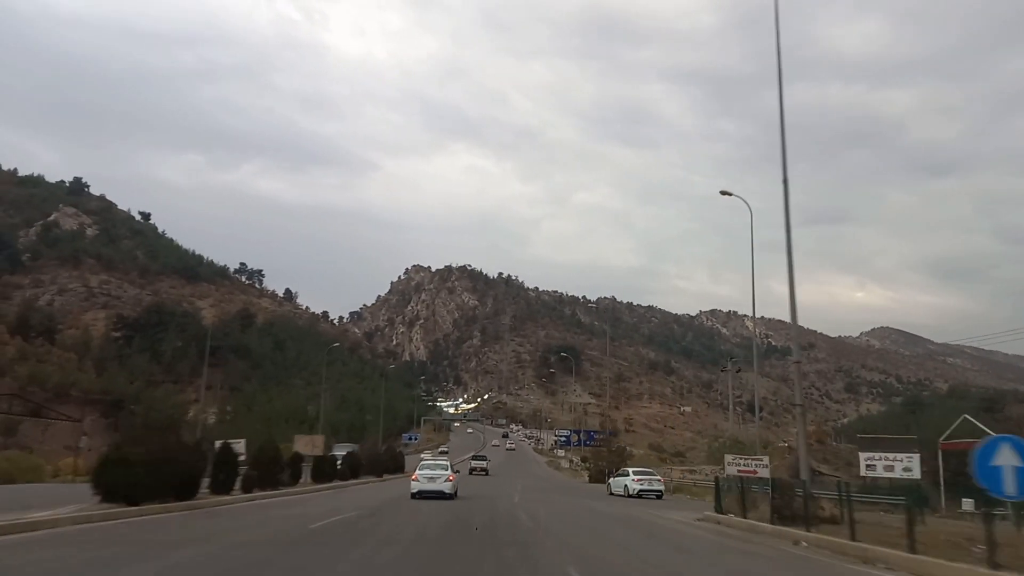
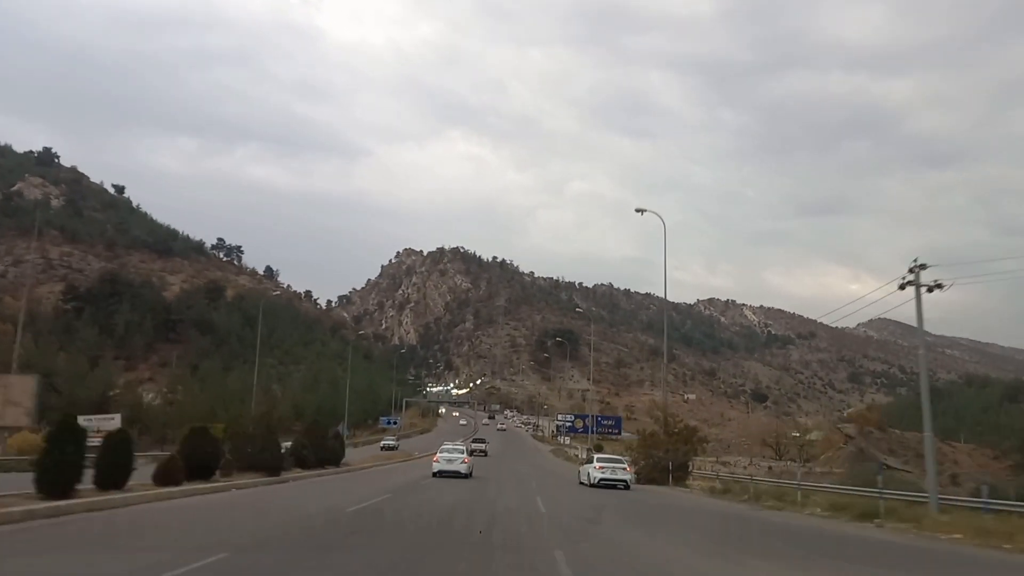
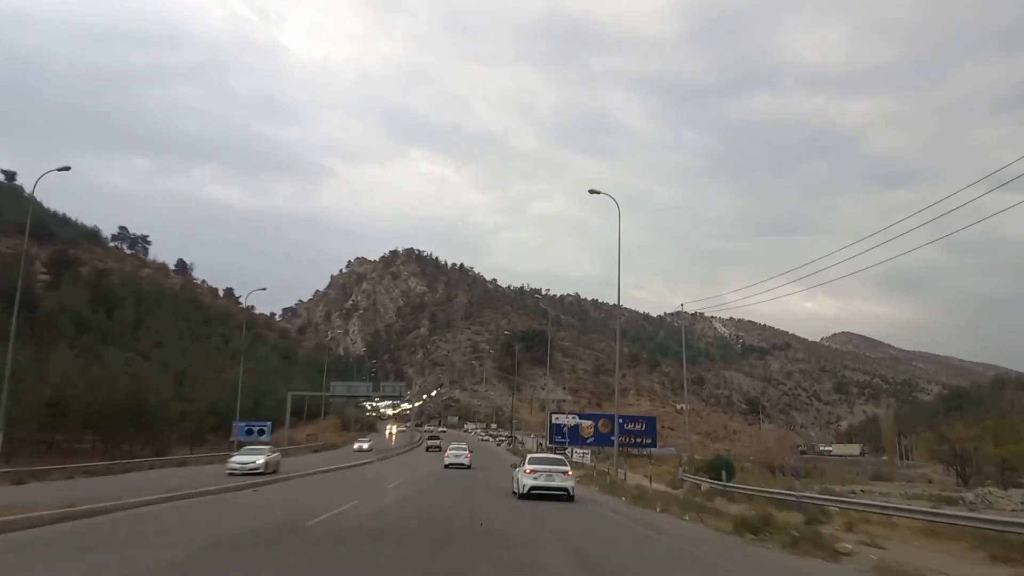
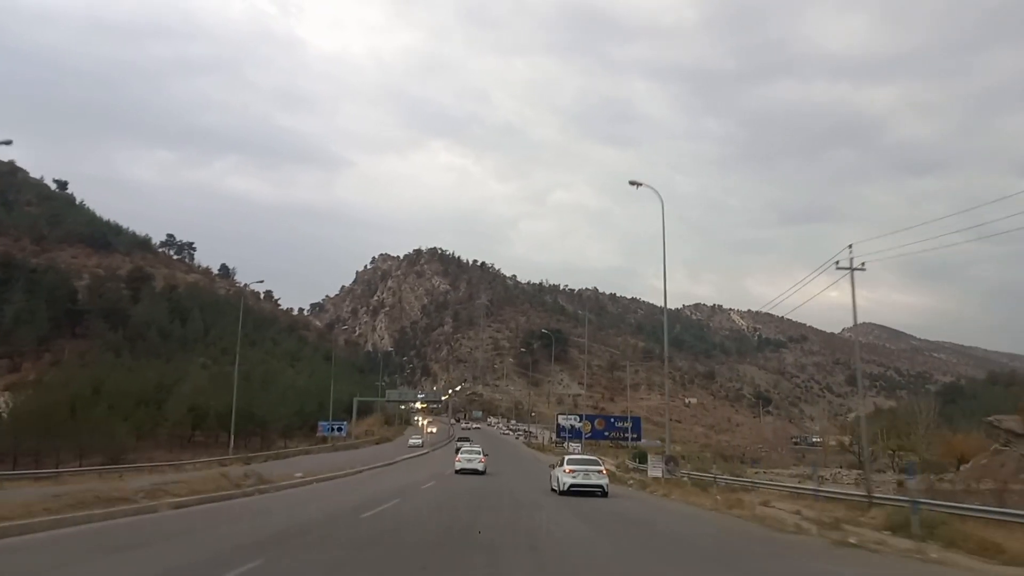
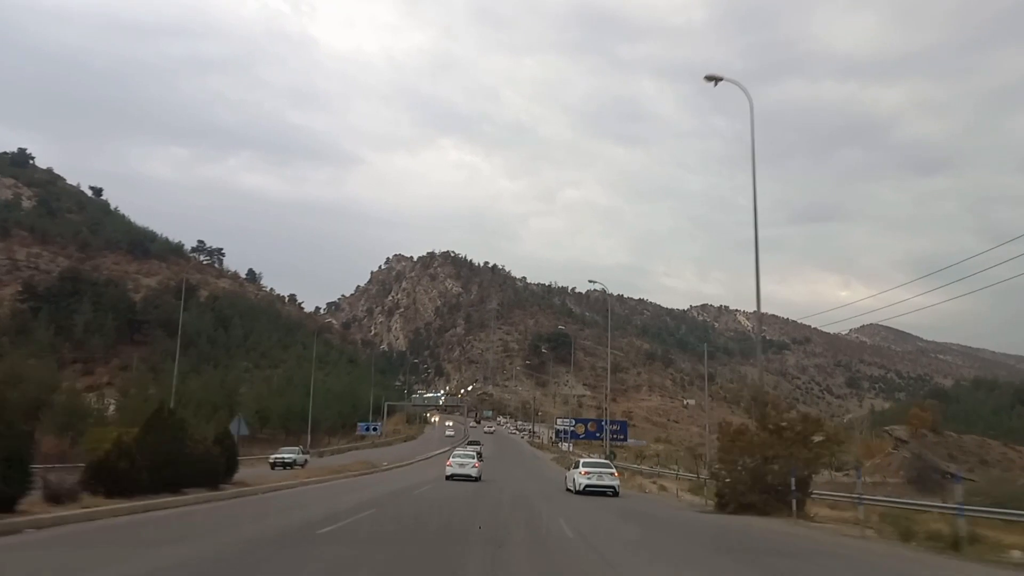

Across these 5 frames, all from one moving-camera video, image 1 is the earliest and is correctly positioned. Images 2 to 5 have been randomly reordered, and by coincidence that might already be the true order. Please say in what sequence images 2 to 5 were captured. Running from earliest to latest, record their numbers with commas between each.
2, 5, 4, 3
